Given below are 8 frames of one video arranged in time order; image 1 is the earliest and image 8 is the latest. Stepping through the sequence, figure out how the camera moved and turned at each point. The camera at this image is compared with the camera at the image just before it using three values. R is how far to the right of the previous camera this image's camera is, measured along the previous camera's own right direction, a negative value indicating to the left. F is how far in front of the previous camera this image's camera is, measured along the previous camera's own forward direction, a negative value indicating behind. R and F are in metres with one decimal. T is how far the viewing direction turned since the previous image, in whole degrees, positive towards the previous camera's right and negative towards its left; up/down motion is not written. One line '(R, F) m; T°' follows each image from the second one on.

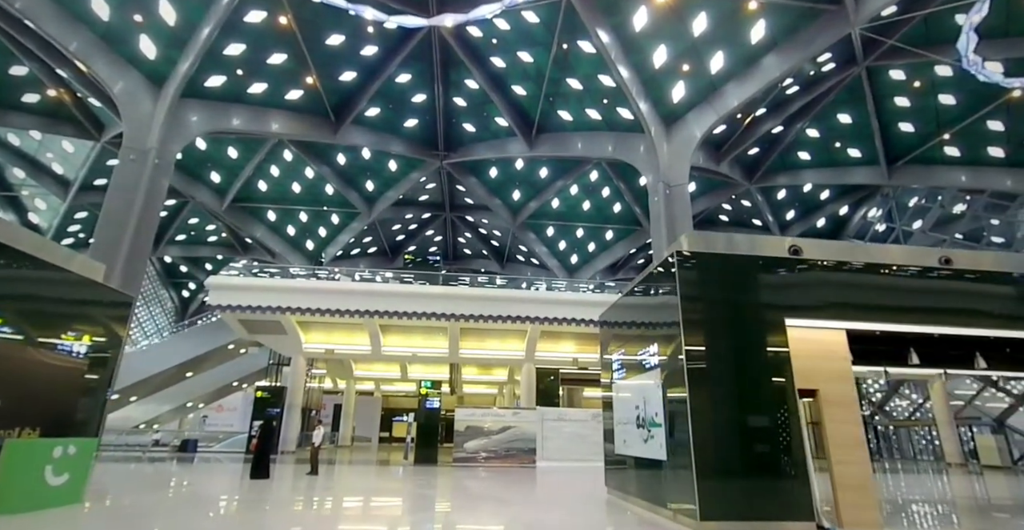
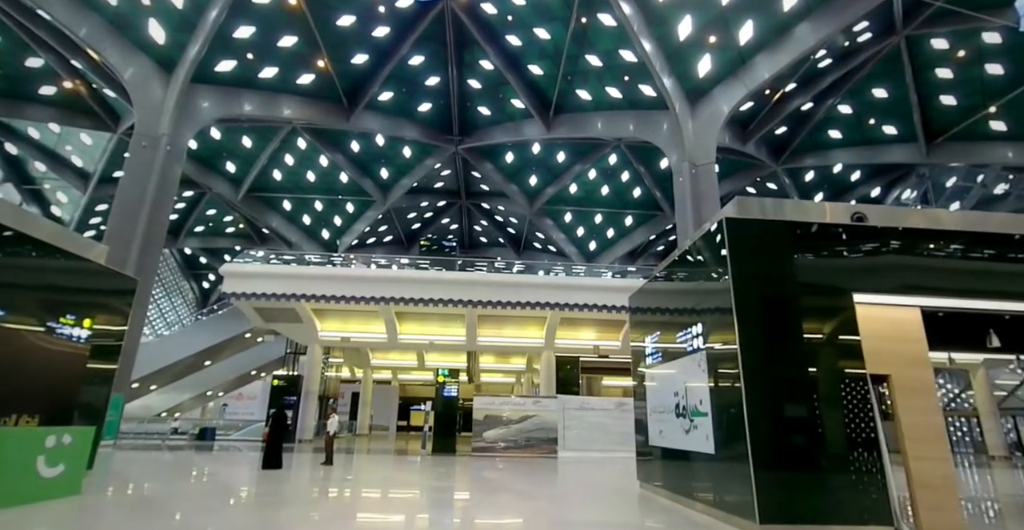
(-0.1, +0.5) m; -2°
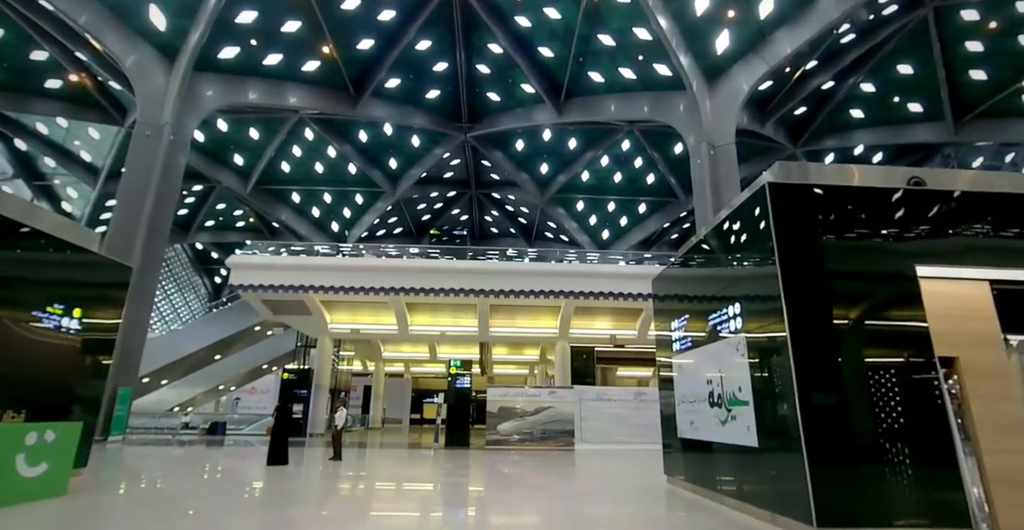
(-0.1, +0.4) m; -1°
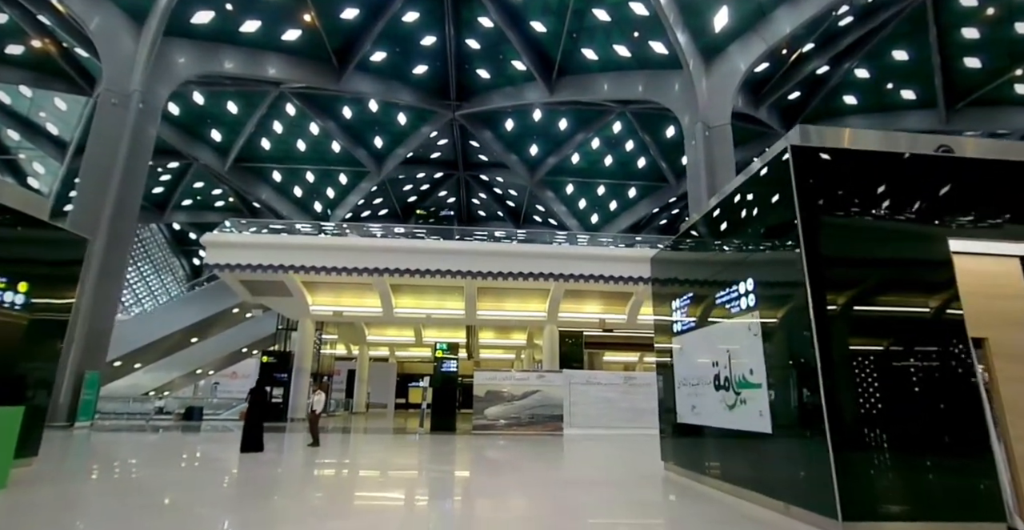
(-0.1, +0.4) m; +2°
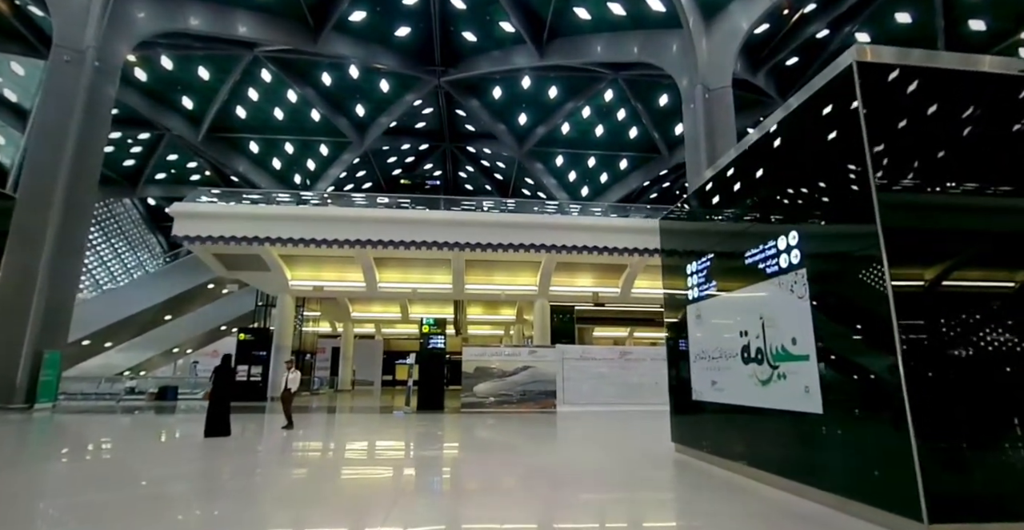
(-0.1, +0.6) m; +1°
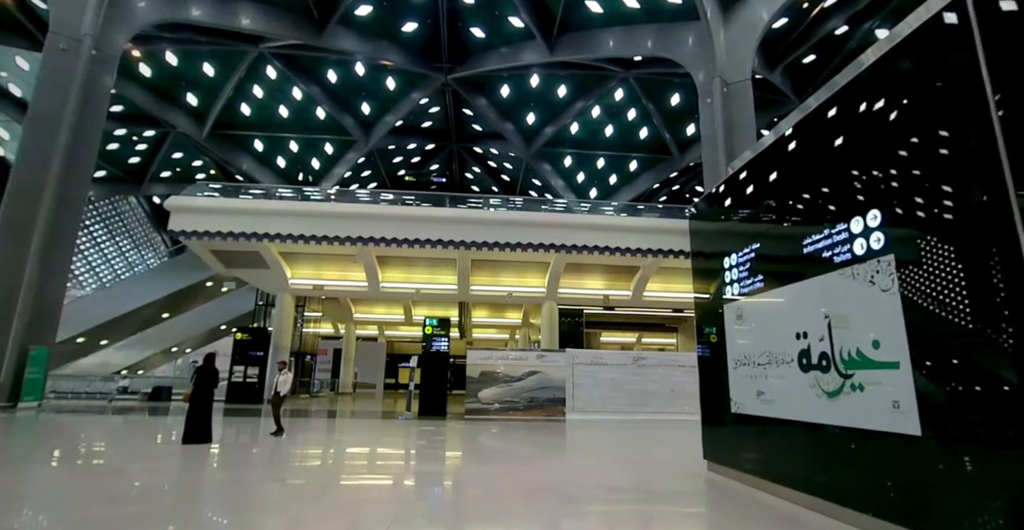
(0.0, +0.5) m; -1°
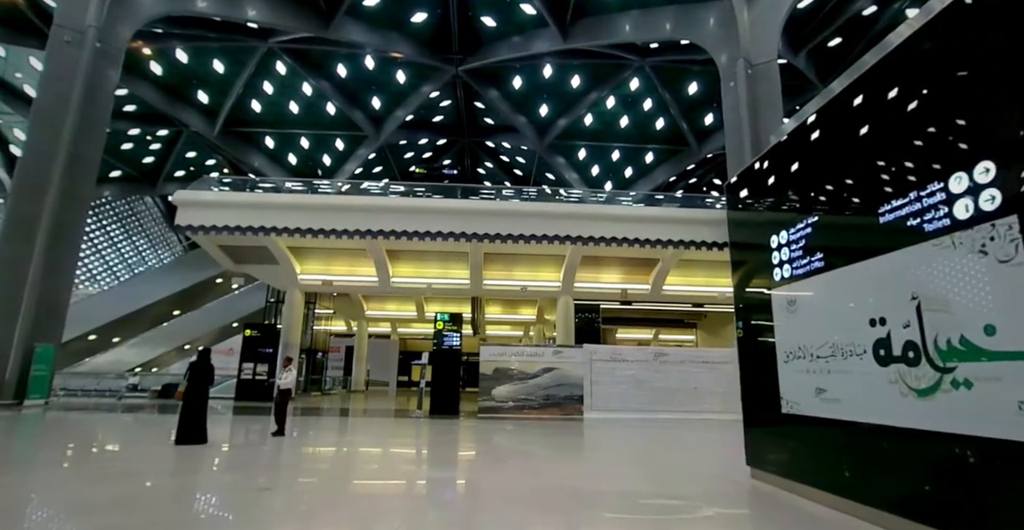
(0.0, +0.4) m; -1°
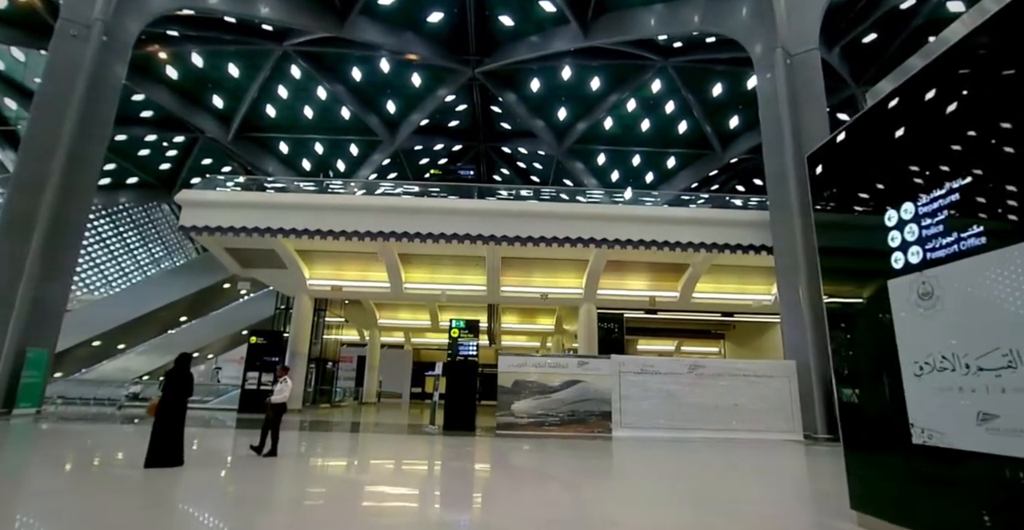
(-0.1, +0.7) m; -2°
